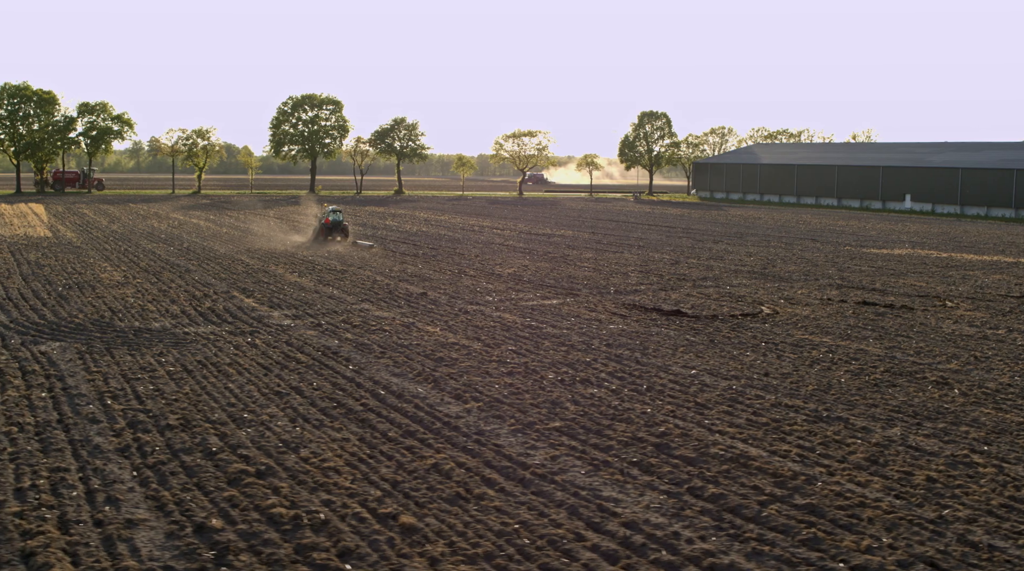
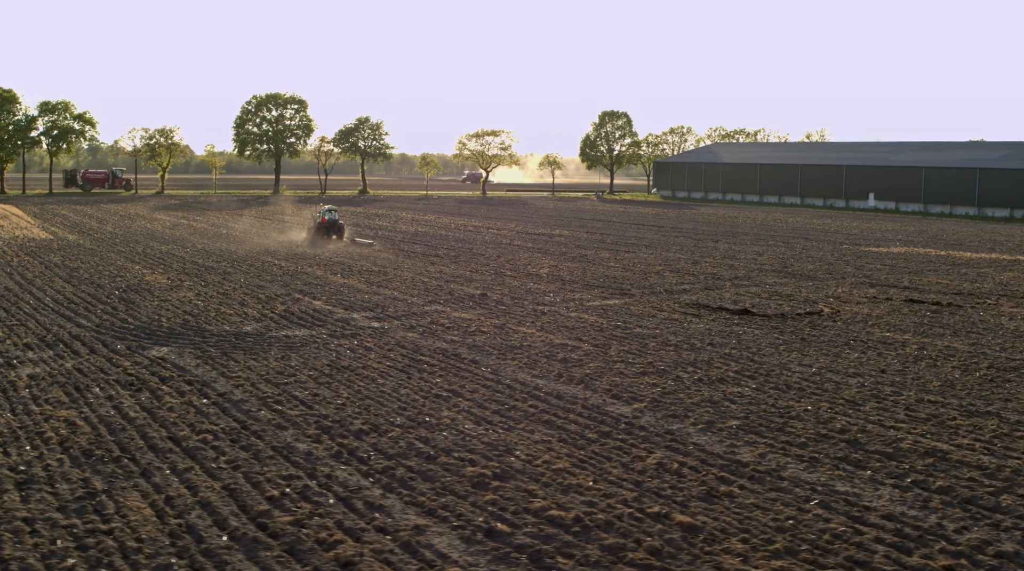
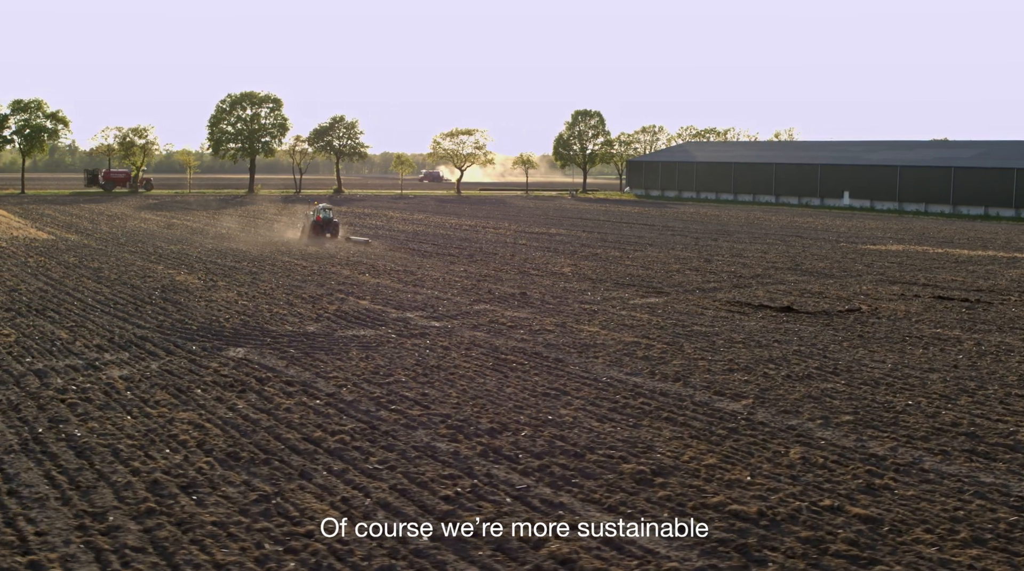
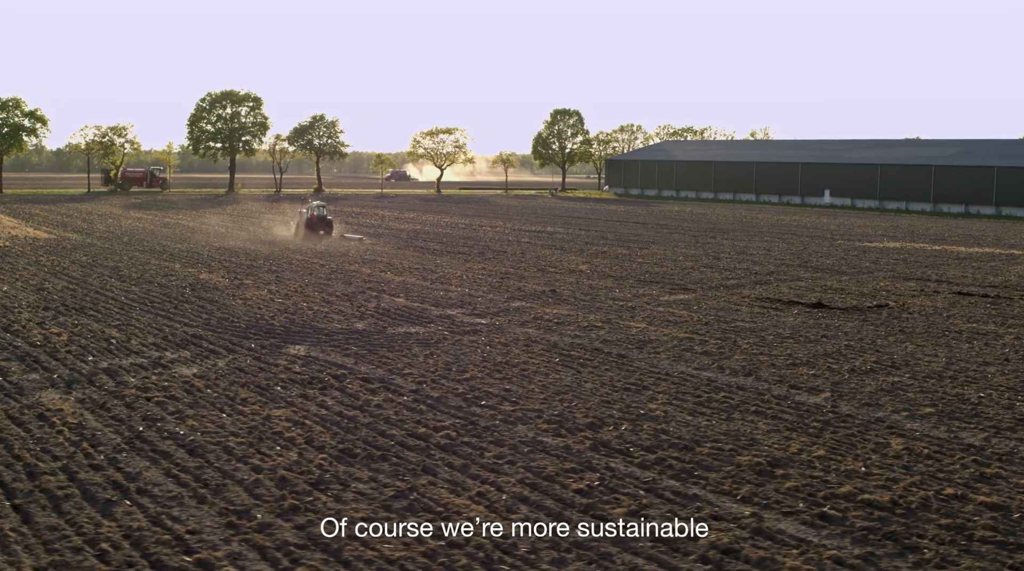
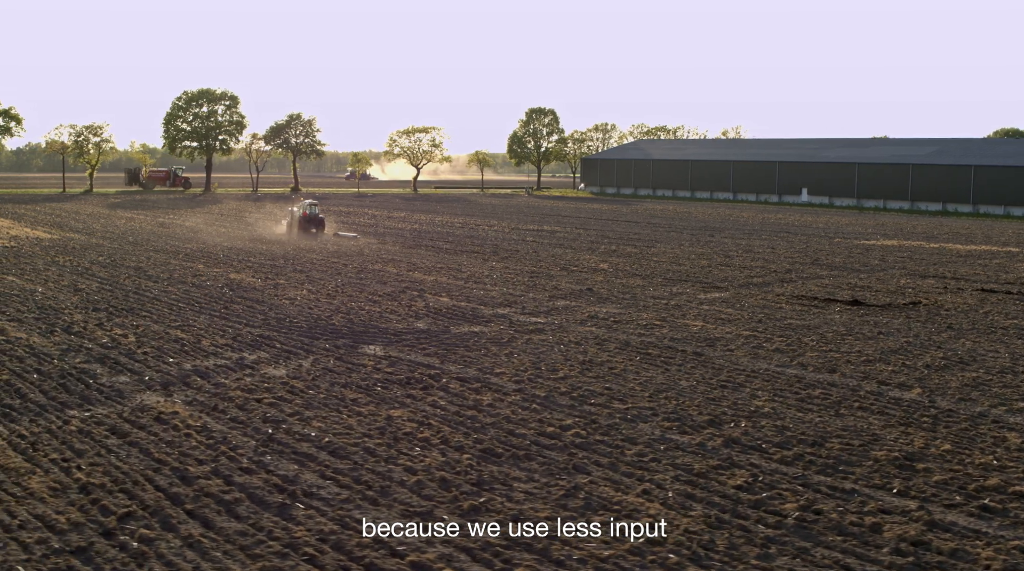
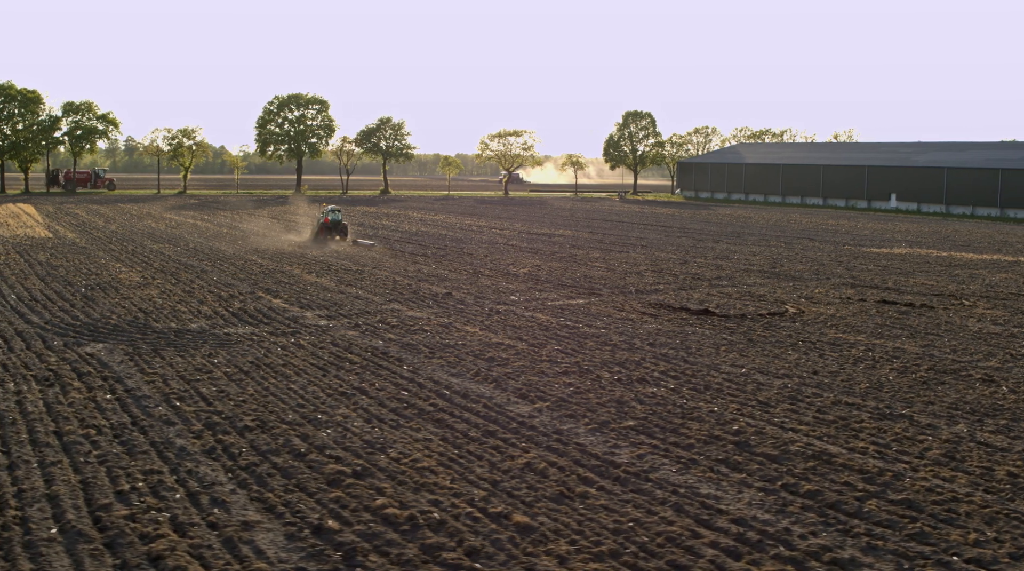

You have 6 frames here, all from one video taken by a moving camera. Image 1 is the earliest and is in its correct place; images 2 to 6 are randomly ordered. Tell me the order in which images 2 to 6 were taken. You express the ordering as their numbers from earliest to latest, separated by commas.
6, 2, 3, 4, 5
